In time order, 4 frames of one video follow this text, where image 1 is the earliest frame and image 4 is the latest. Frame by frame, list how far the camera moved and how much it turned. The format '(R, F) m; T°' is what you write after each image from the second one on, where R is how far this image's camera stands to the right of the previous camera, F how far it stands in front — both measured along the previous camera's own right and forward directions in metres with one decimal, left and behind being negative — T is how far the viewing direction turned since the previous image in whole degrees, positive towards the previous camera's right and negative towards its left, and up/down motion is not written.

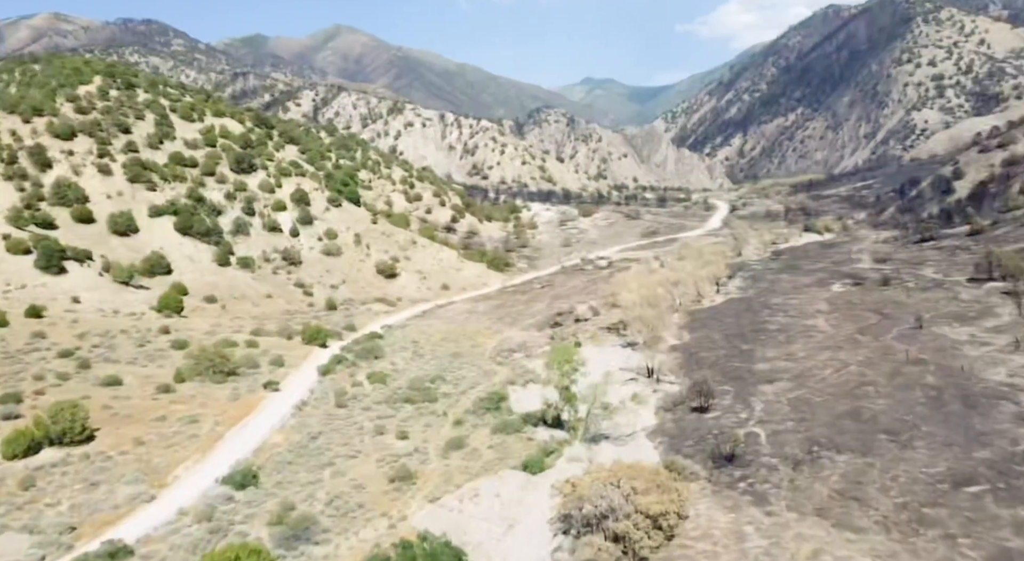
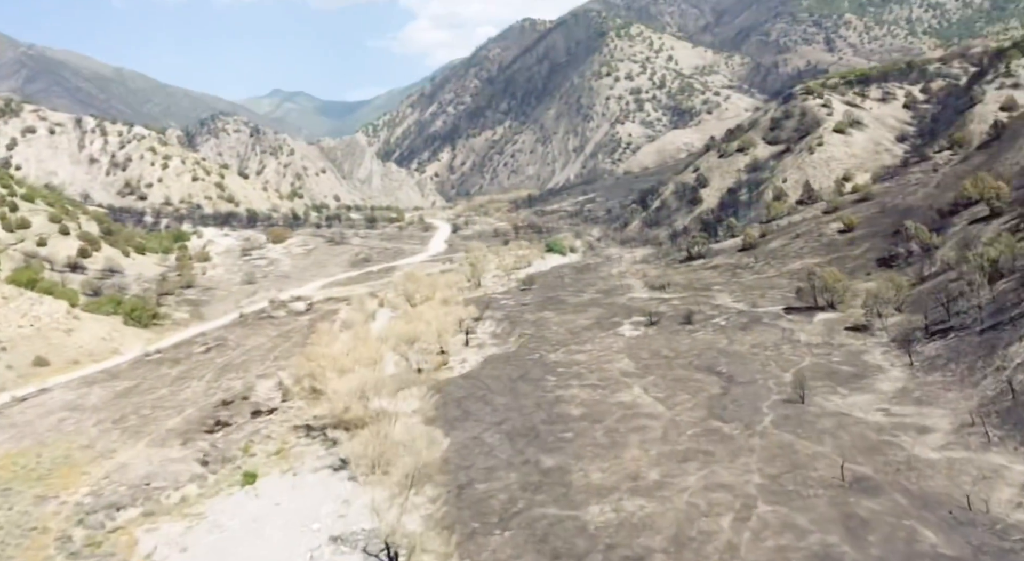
(+2.5, +15.4) m; +22°
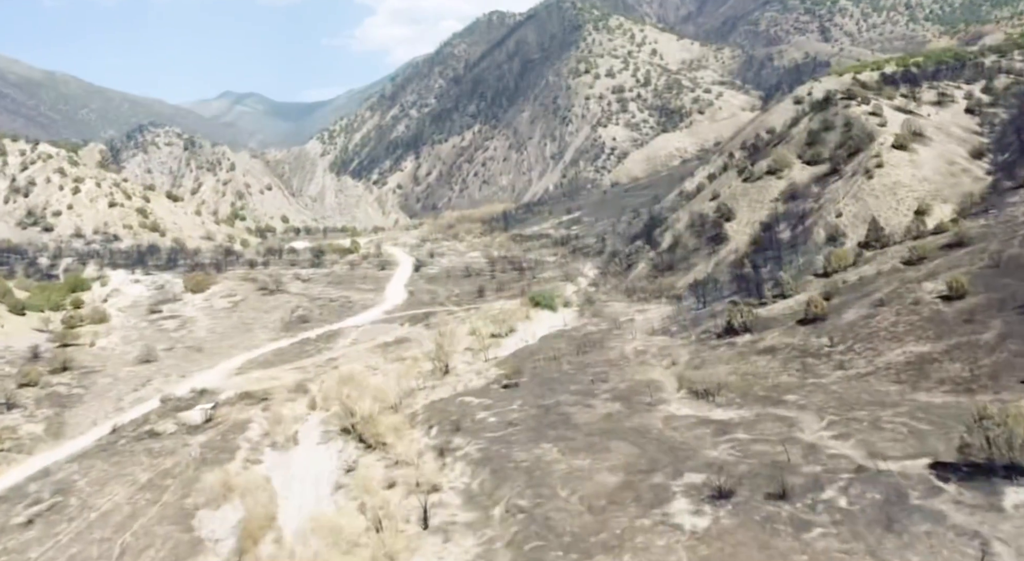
(-0.1, +11.9) m; +2°
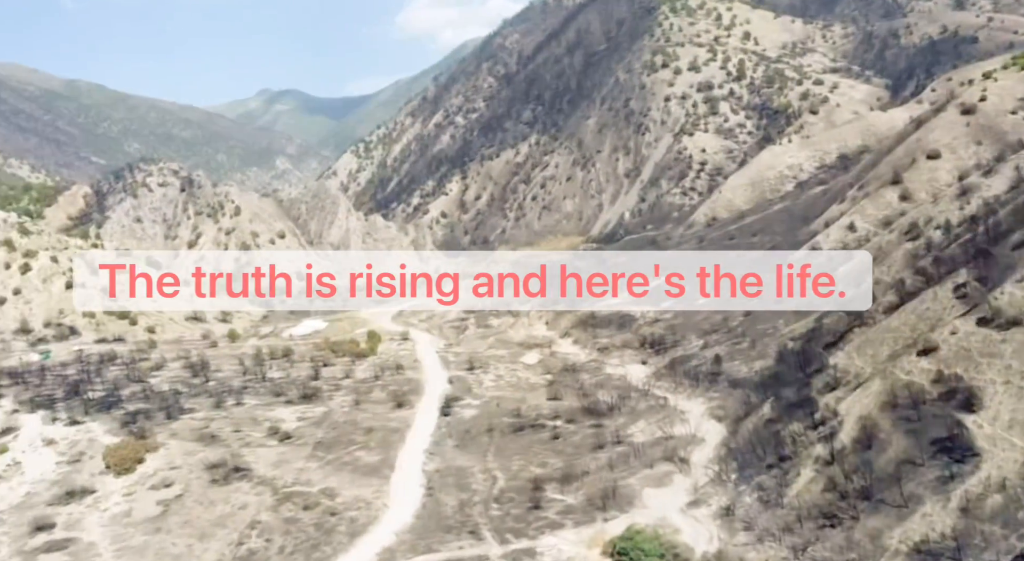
(-0.2, +18.8) m; -5°
